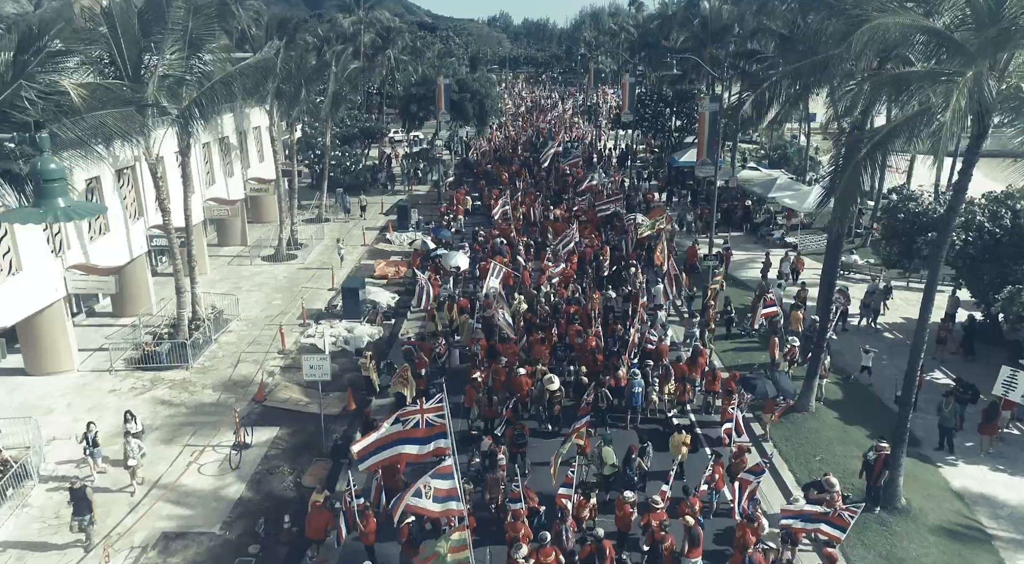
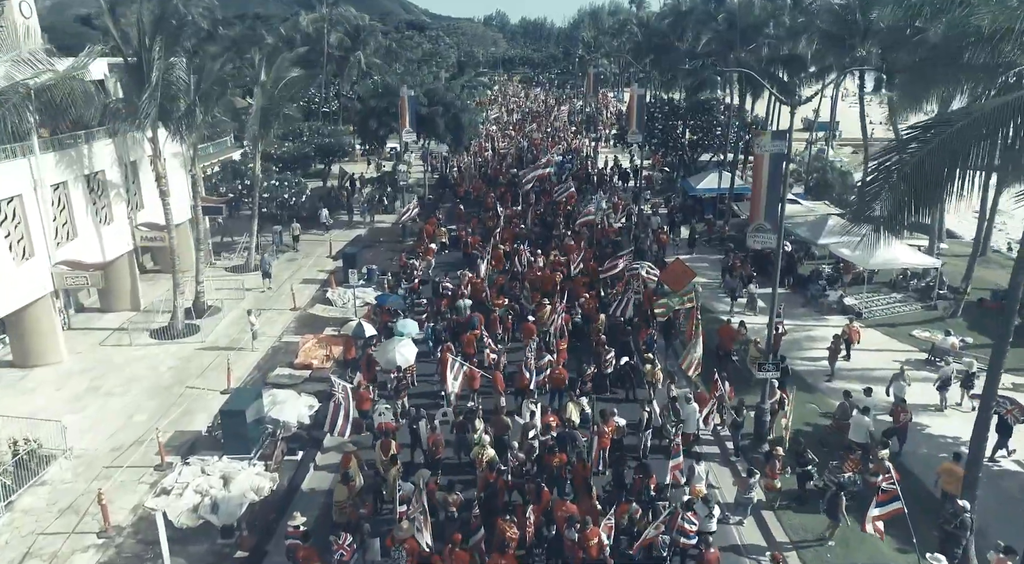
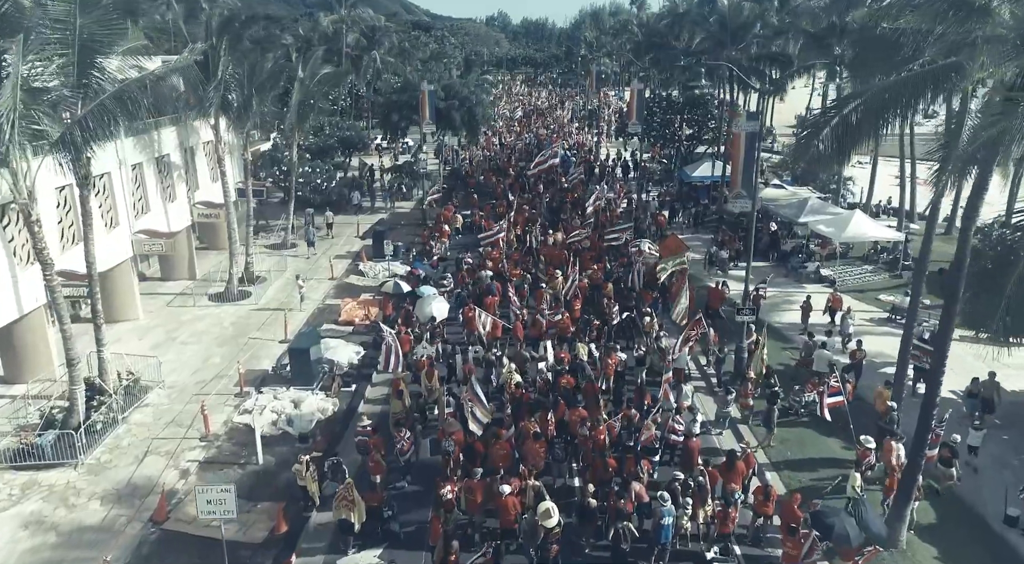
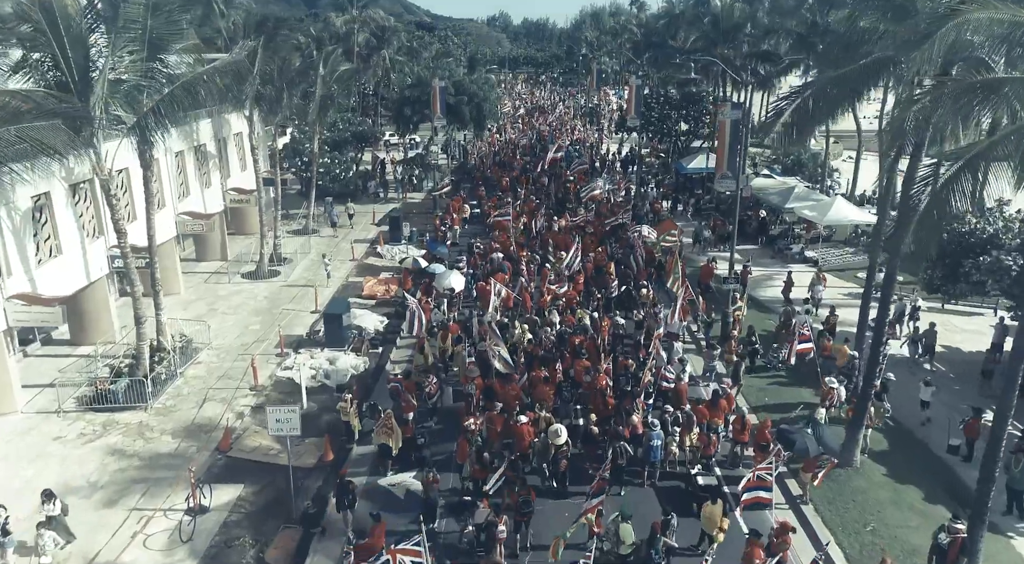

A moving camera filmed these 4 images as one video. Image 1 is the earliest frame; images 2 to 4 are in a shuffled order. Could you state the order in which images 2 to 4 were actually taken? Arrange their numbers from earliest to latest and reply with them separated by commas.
4, 3, 2
